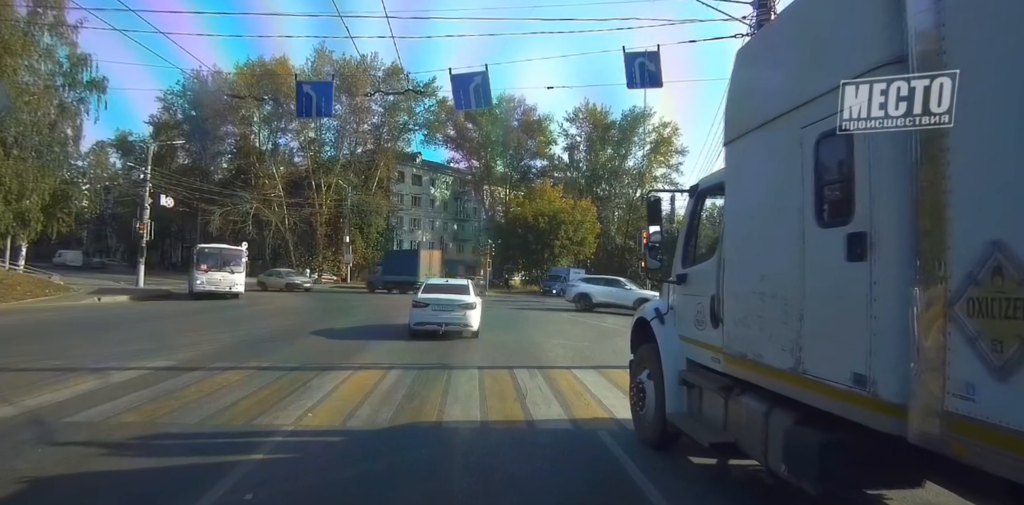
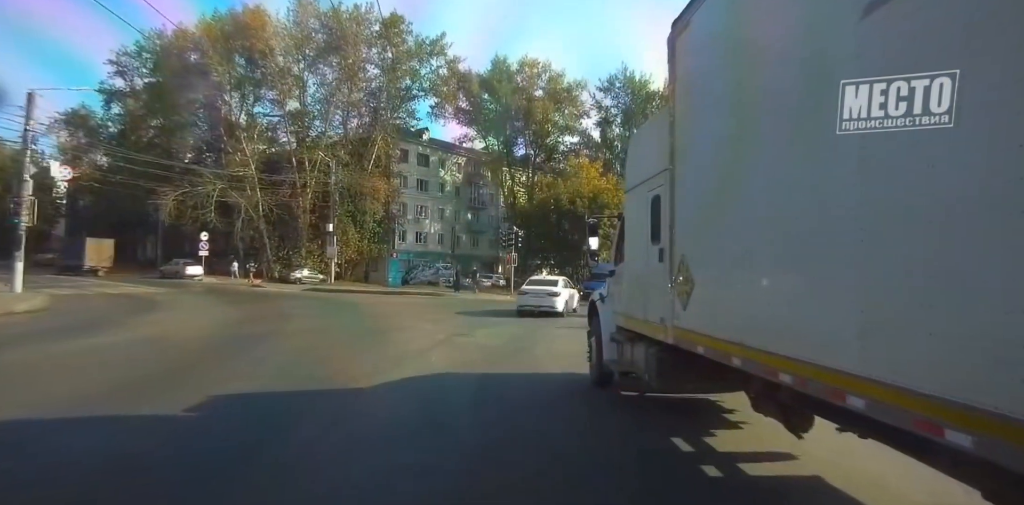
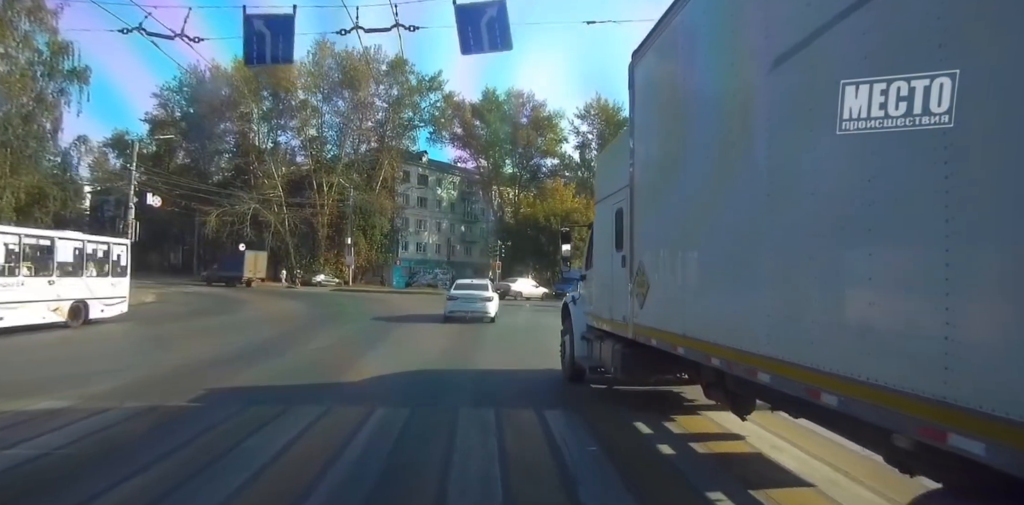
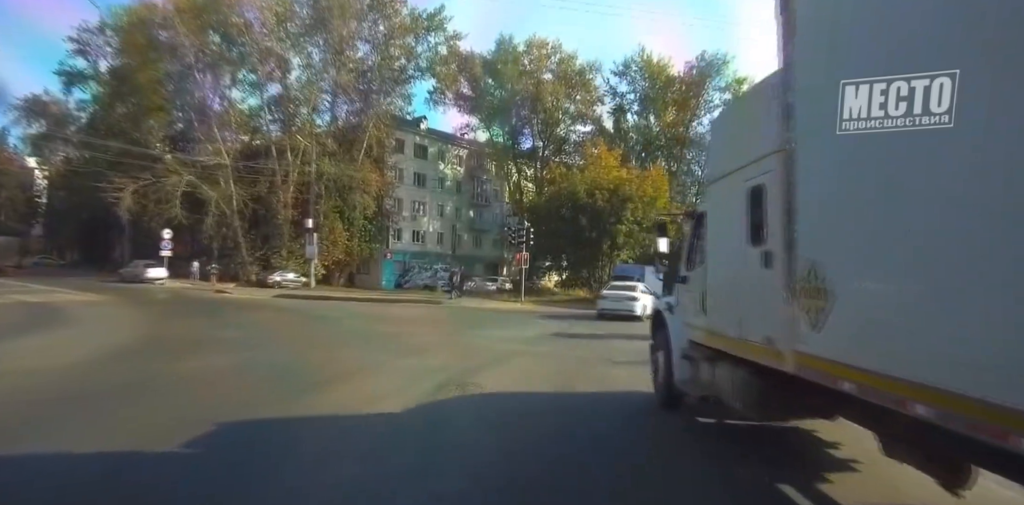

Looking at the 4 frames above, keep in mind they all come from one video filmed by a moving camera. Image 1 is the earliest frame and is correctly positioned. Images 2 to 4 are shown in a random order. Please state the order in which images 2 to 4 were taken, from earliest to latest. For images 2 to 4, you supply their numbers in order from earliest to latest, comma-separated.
3, 2, 4
